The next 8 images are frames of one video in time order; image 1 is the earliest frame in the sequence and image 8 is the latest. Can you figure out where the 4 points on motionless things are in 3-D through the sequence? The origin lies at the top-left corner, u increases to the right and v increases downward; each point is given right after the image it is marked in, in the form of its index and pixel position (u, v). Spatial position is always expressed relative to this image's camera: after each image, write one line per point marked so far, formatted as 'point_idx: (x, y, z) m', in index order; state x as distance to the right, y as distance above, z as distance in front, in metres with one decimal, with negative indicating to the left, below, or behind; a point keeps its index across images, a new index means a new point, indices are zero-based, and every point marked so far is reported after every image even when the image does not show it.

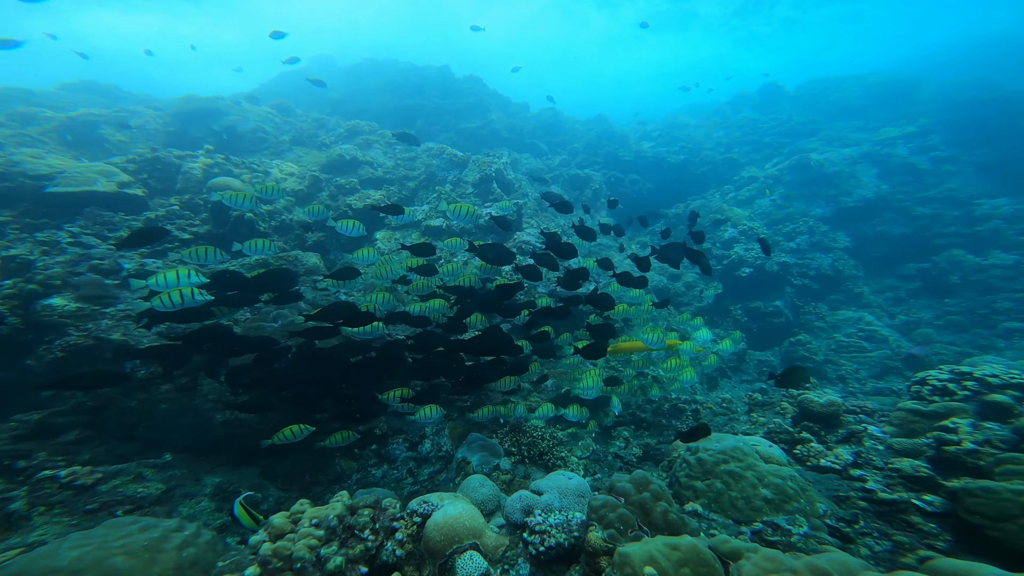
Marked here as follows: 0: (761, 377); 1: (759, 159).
0: (+6.0, -2.3, +9.3) m
1: (+10.6, +5.8, +16.3) m
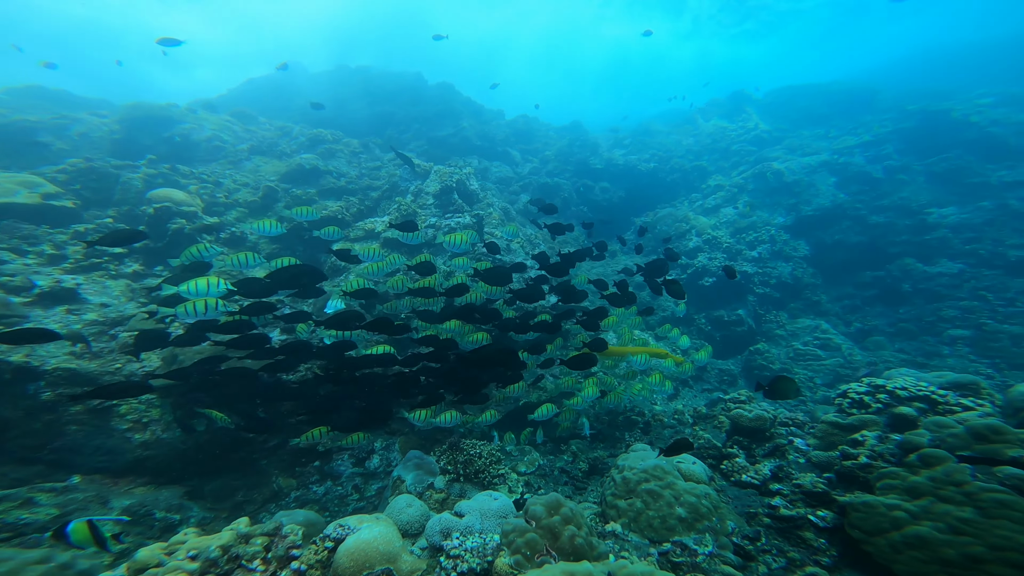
0: (+5.2, -2.6, +9.5) m
1: (+9.5, +5.6, +16.7) m
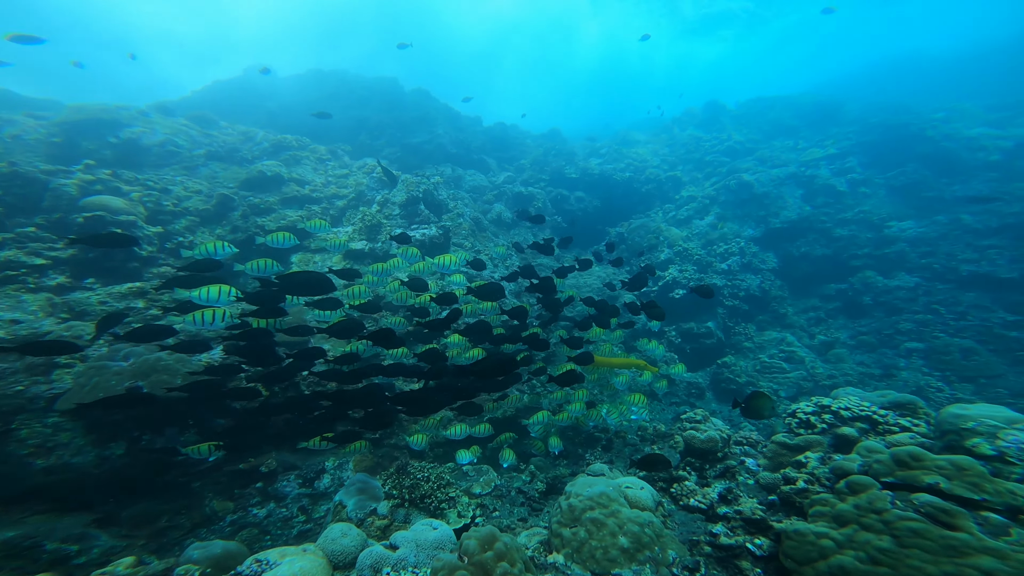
0: (+4.4, -2.9, +9.6) m
1: (+8.5, +5.1, +17.0) m
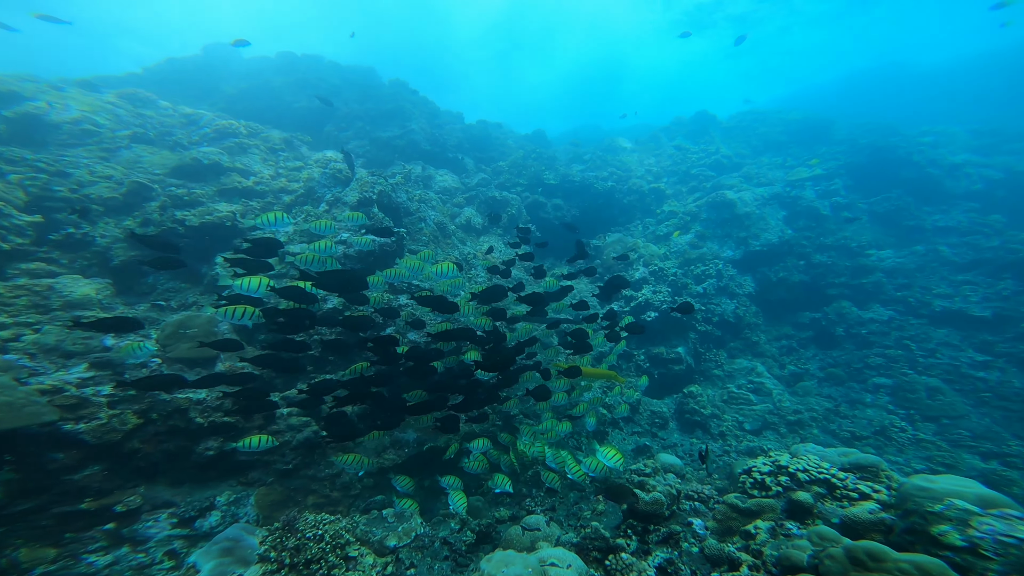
0: (+3.3, -3.4, +9.2) m
1: (+7.6, +4.3, +16.7) m
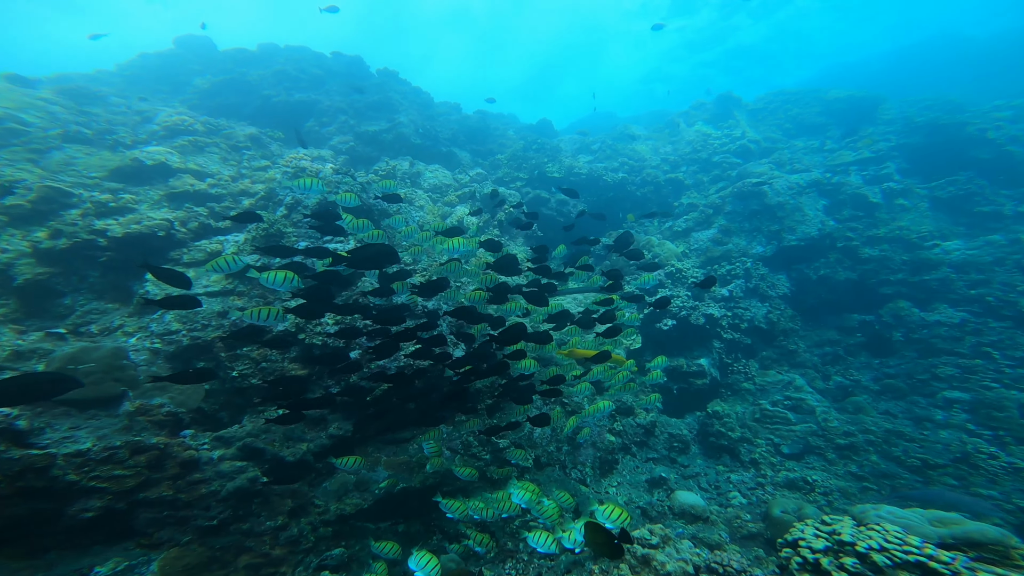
0: (+3.3, -3.5, +8.0) m
1: (+7.8, +4.3, +15.3) m
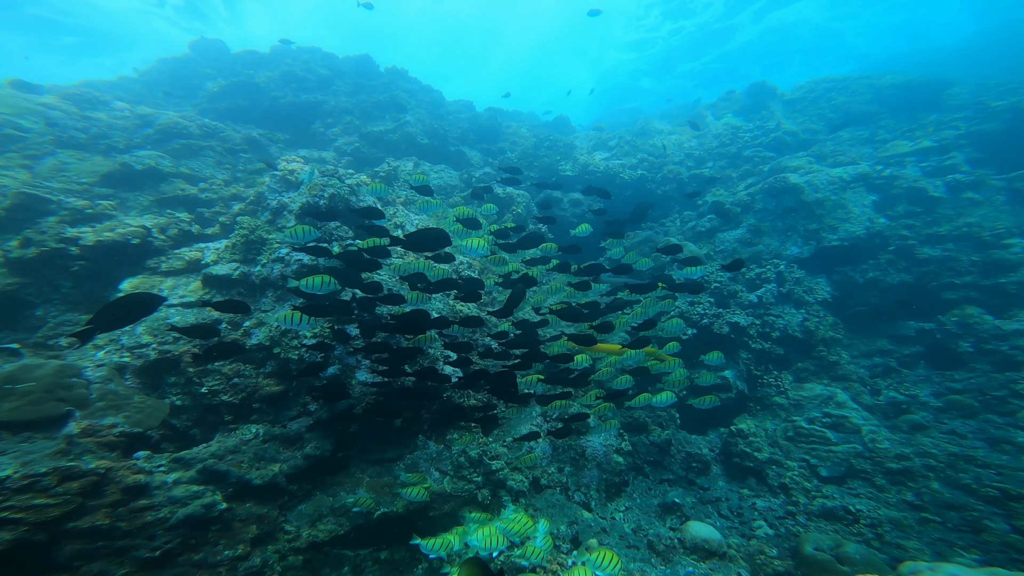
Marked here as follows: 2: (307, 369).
0: (+3.3, -3.7, +7.2) m
1: (+8.4, +4.2, +14.2) m
2: (-2.8, -1.1, +5.2) m
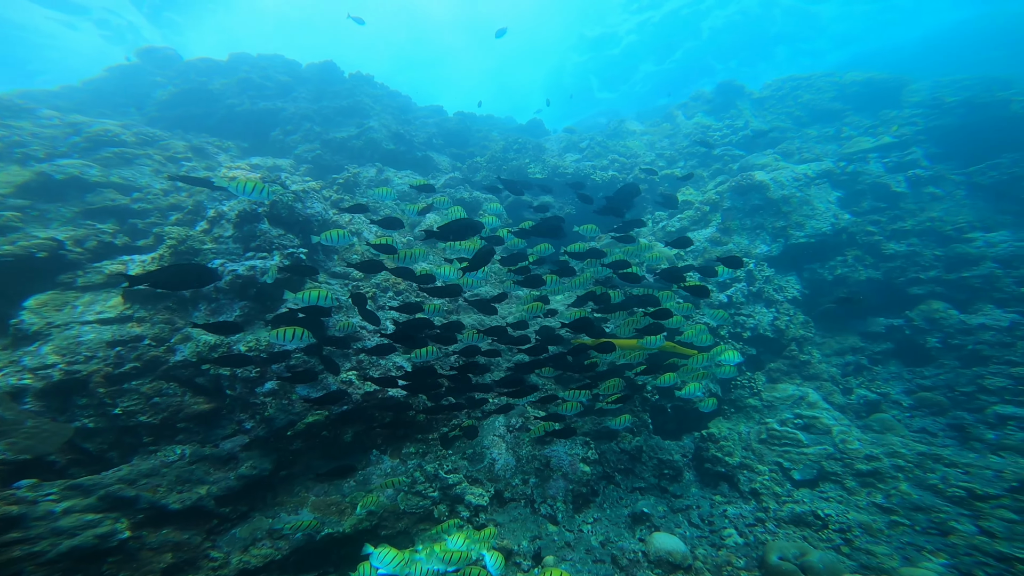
0: (+2.6, -3.7, +7.0) m
1: (+7.4, +4.2, +14.2) m
2: (-3.6, -1.3, +4.9) m
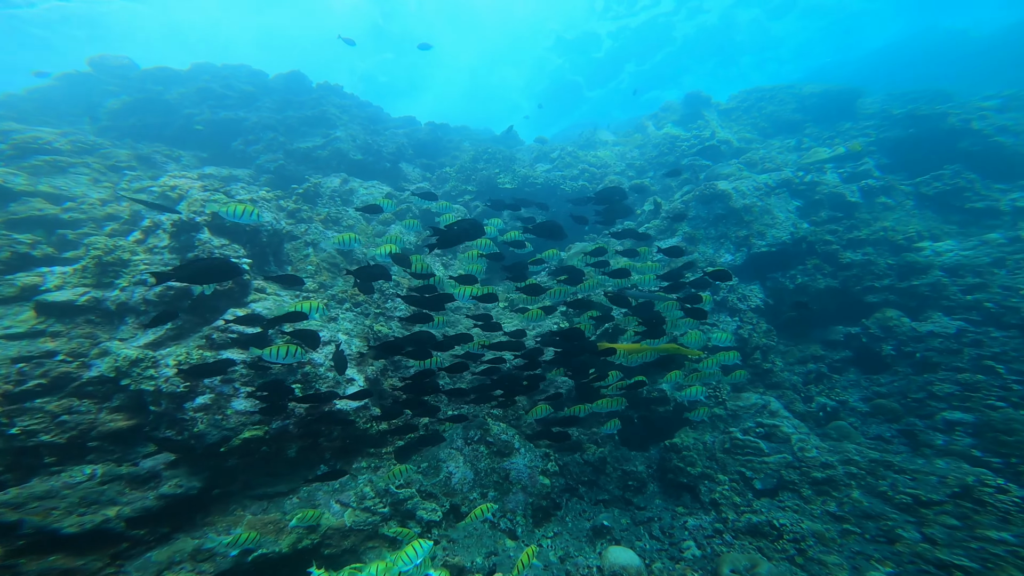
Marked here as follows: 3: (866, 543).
0: (+1.9, -3.9, +6.9) m
1: (+6.4, +3.8, +14.4) m
2: (-4.3, -1.4, +4.7) m
3: (+5.1, -3.7, +5.4) m
